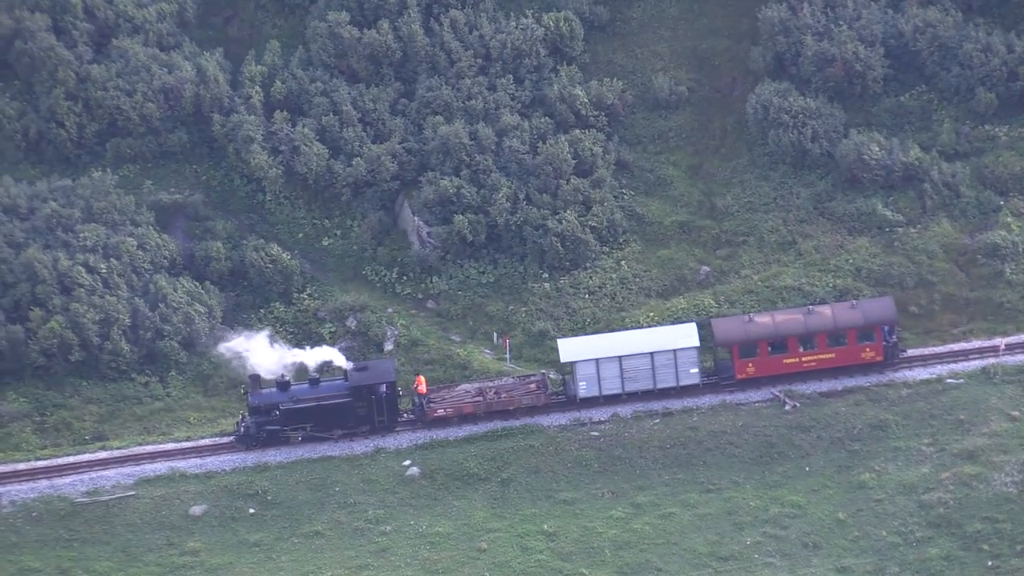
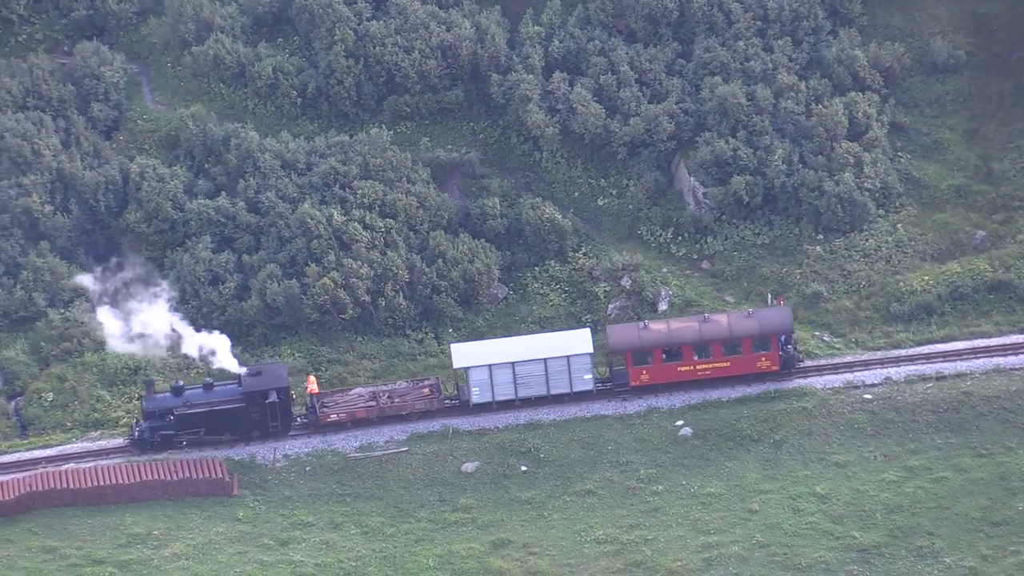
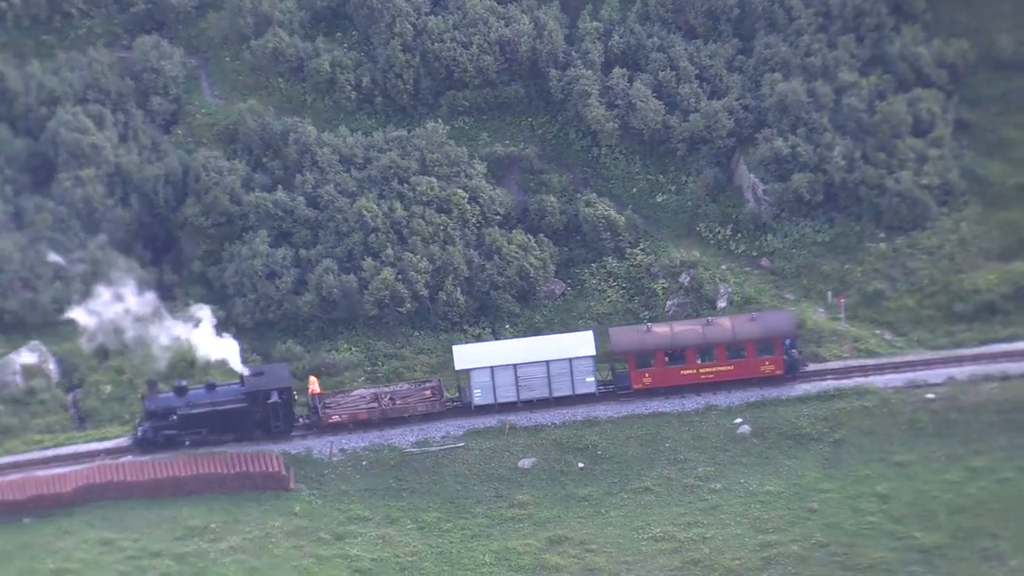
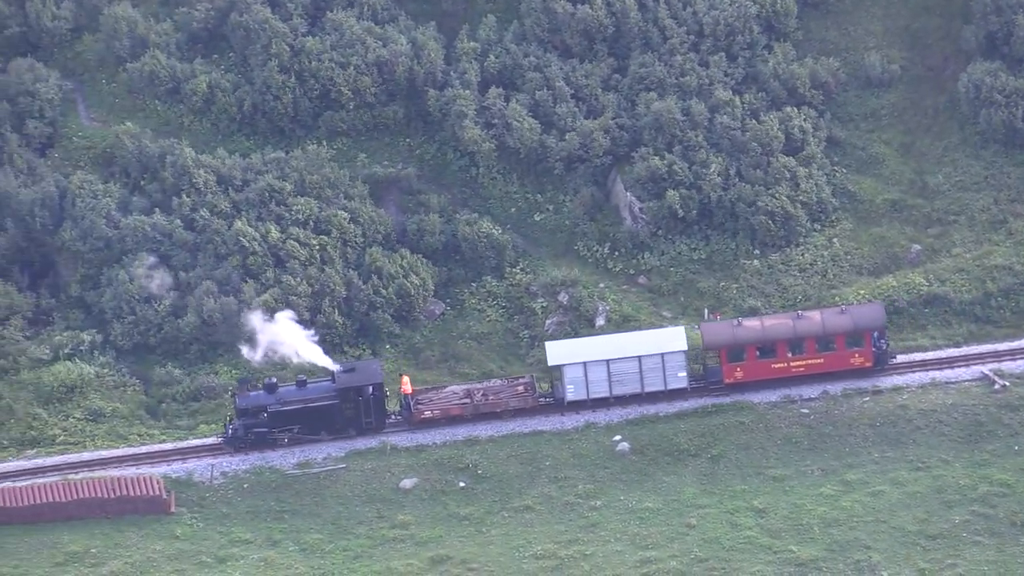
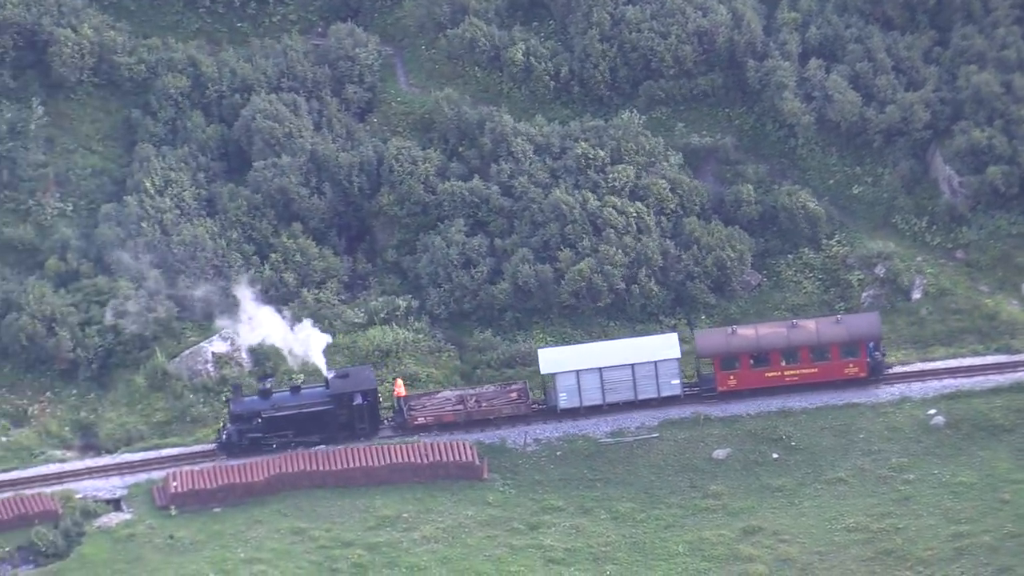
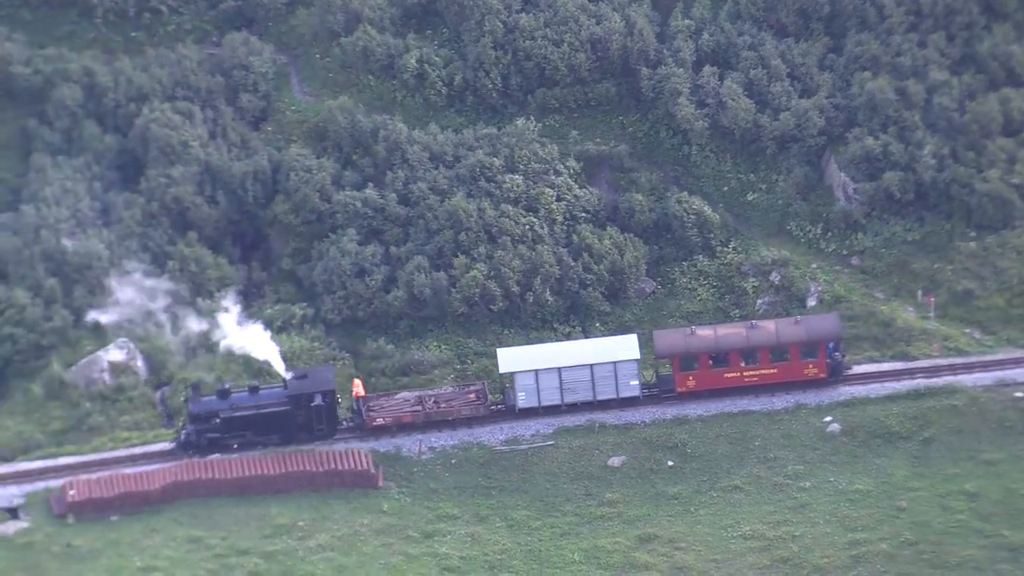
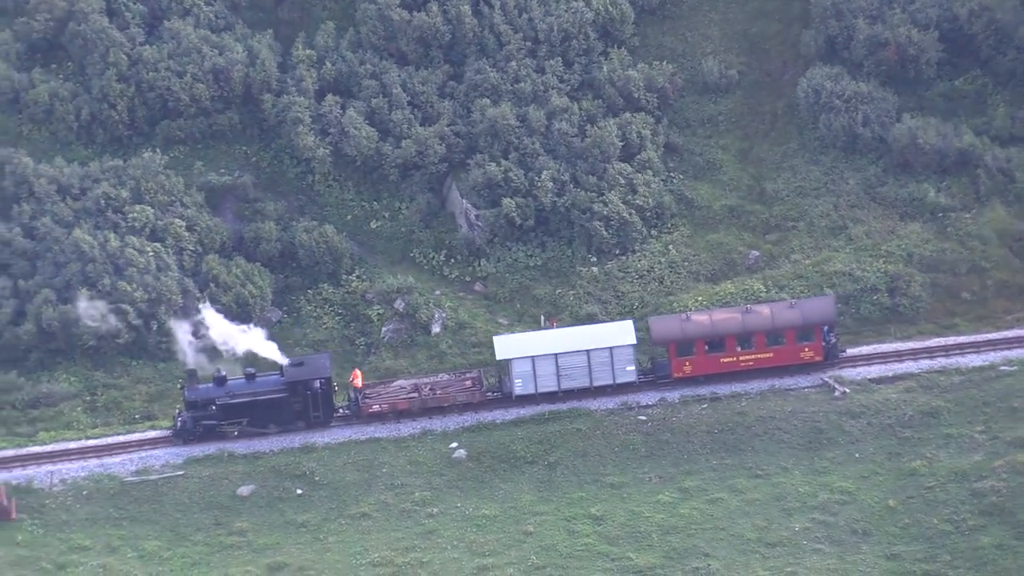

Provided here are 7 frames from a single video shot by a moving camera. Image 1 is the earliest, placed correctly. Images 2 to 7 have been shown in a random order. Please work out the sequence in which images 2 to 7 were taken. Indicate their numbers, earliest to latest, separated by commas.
7, 4, 2, 3, 6, 5
